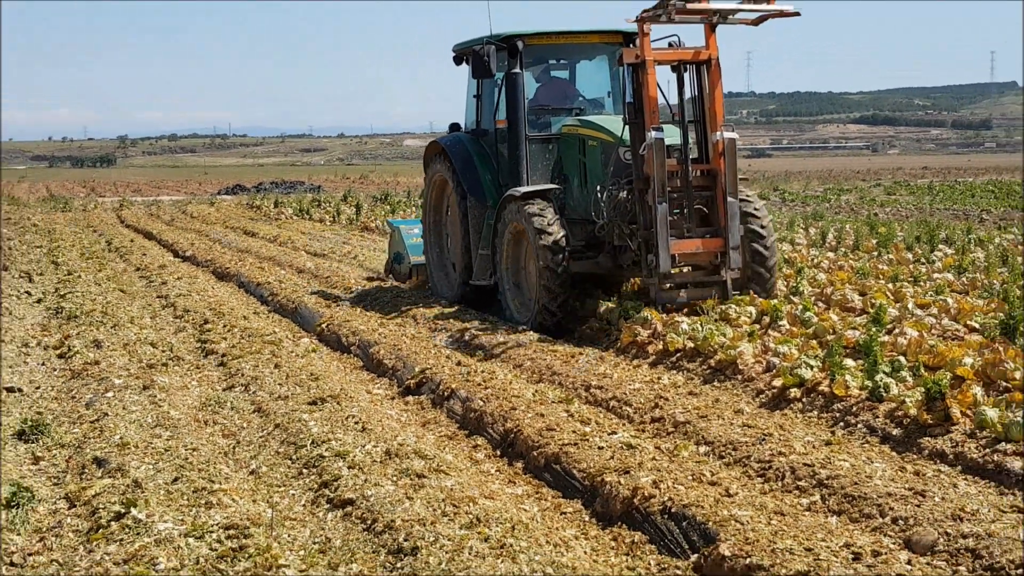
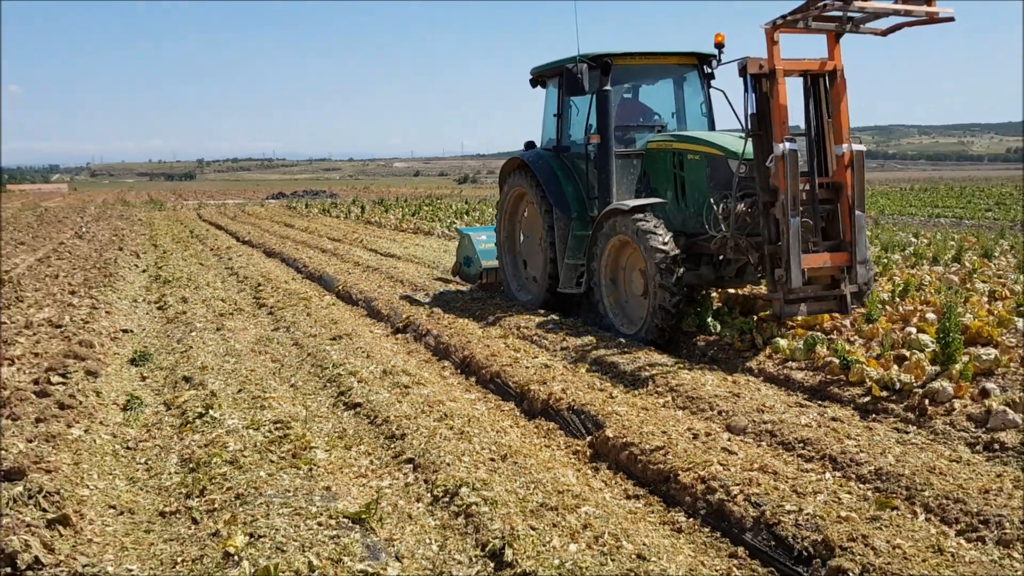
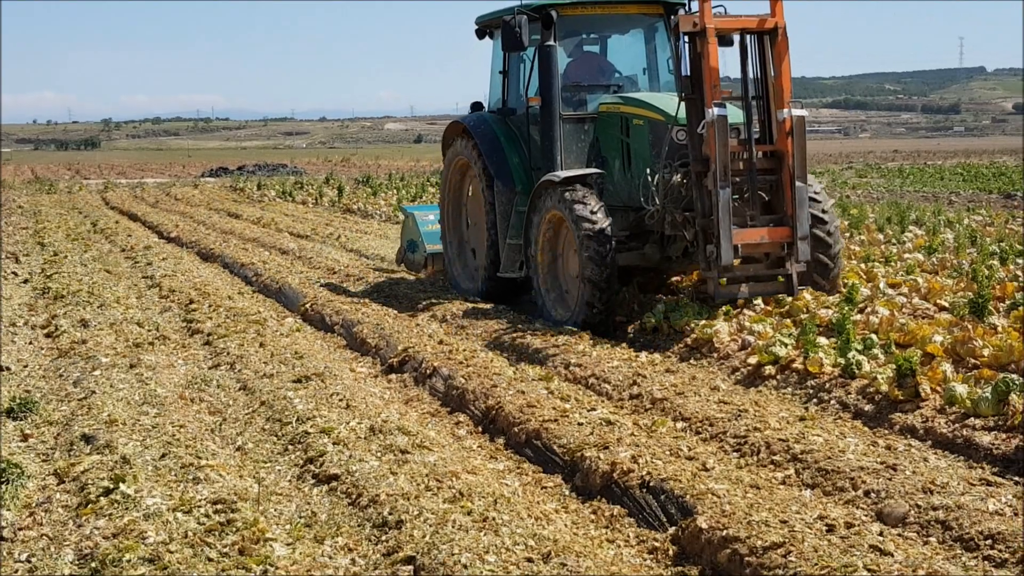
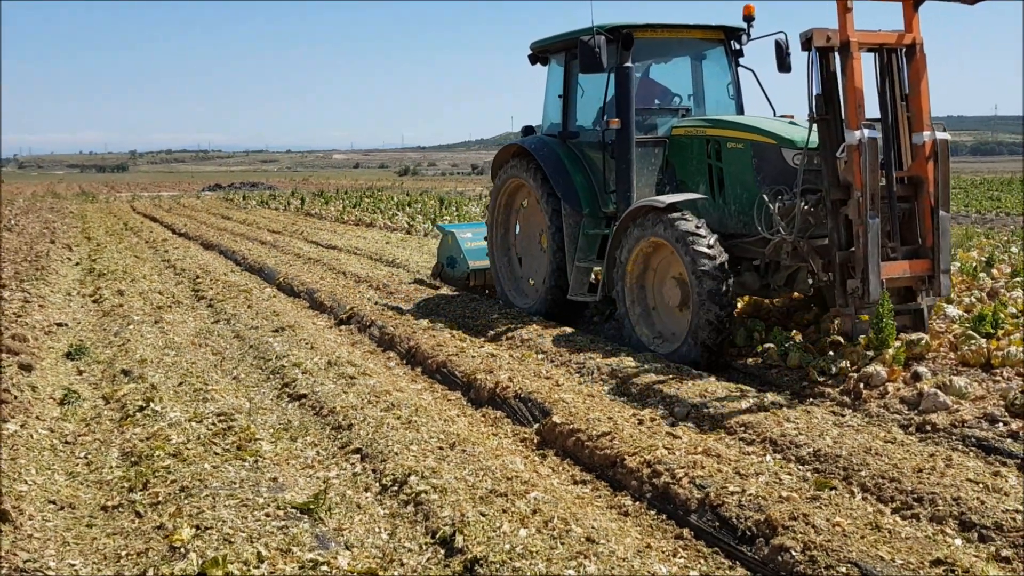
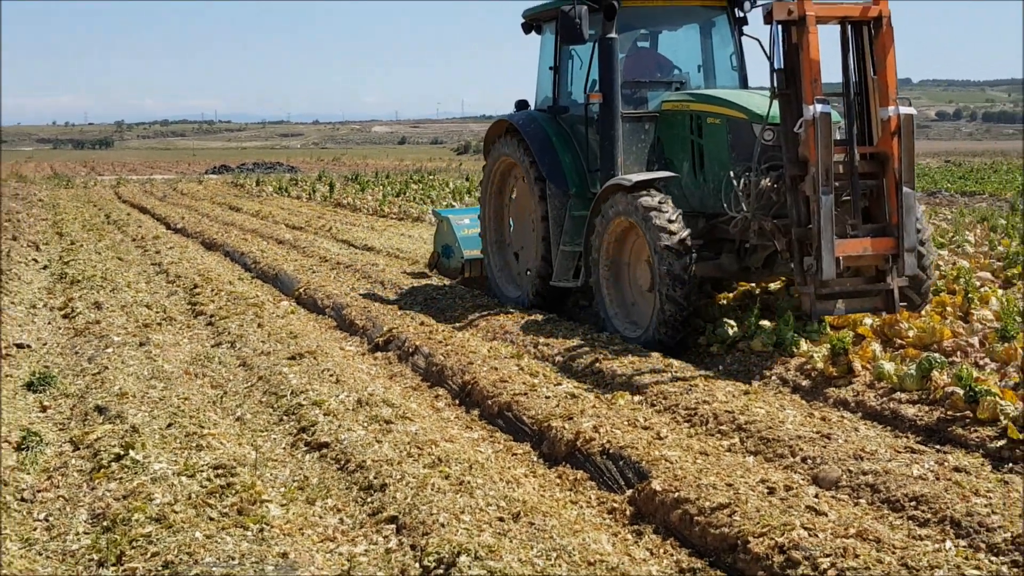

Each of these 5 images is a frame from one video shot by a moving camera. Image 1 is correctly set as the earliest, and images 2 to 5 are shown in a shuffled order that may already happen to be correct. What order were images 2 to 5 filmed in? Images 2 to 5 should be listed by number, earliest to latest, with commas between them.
3, 5, 2, 4
